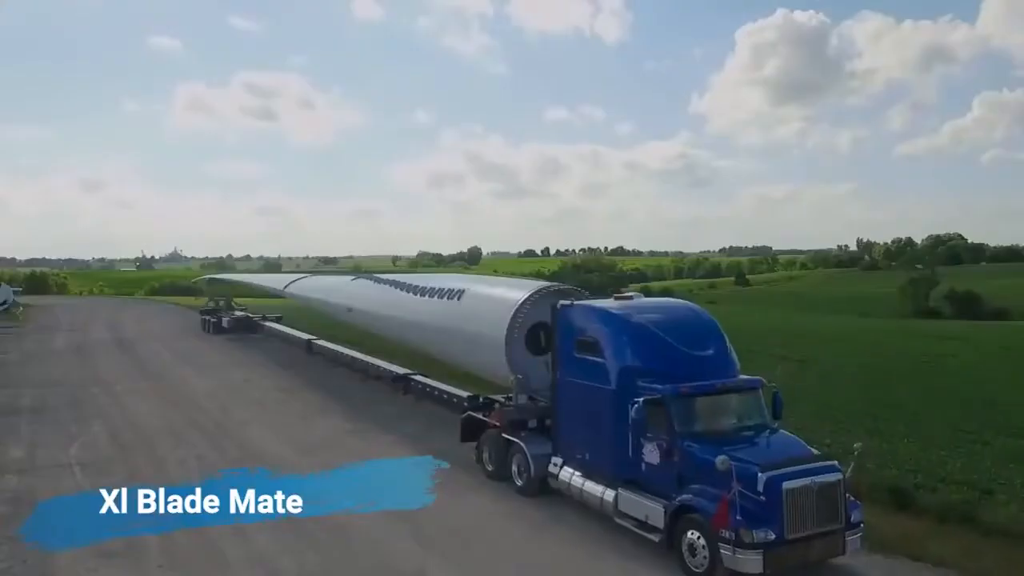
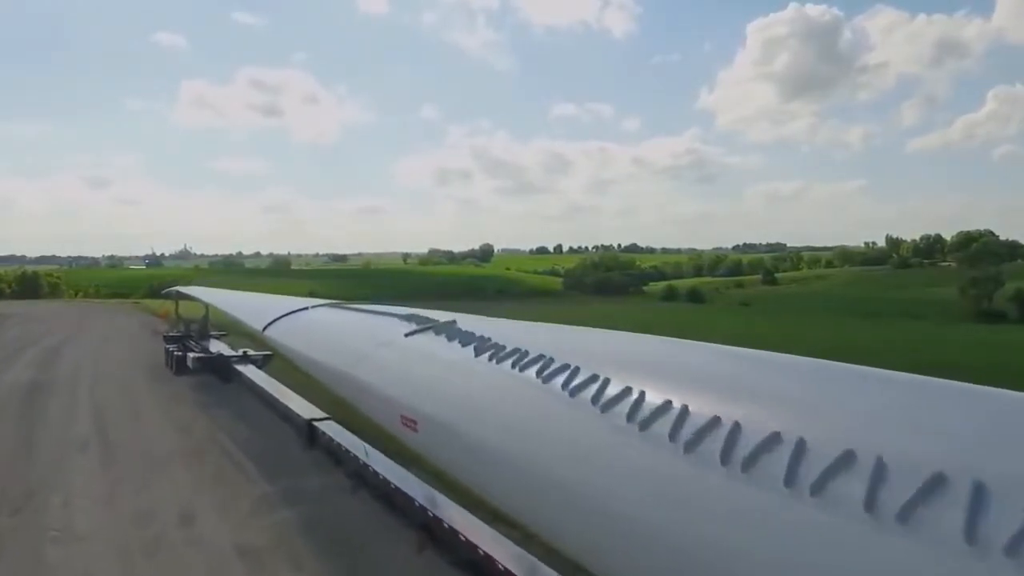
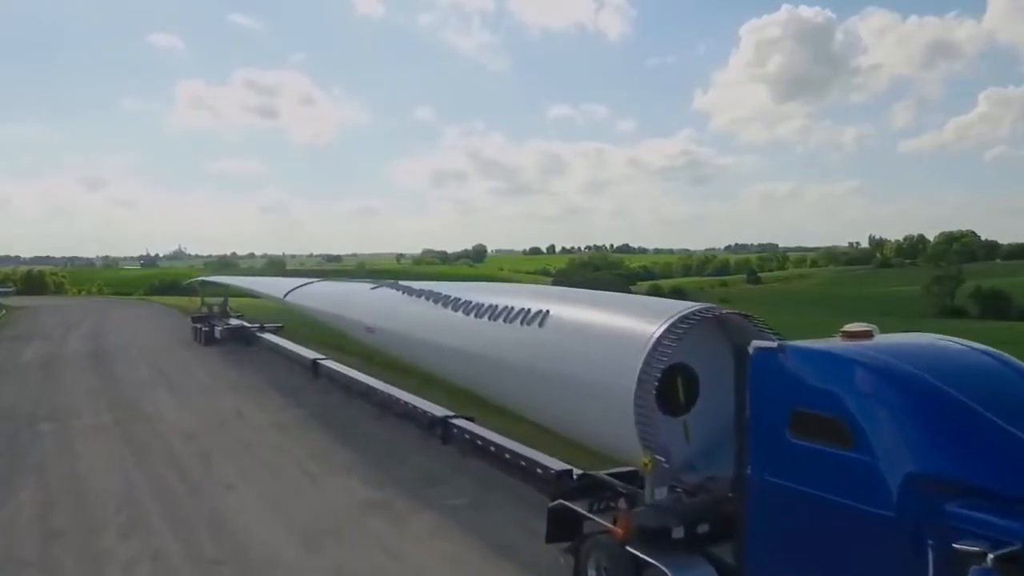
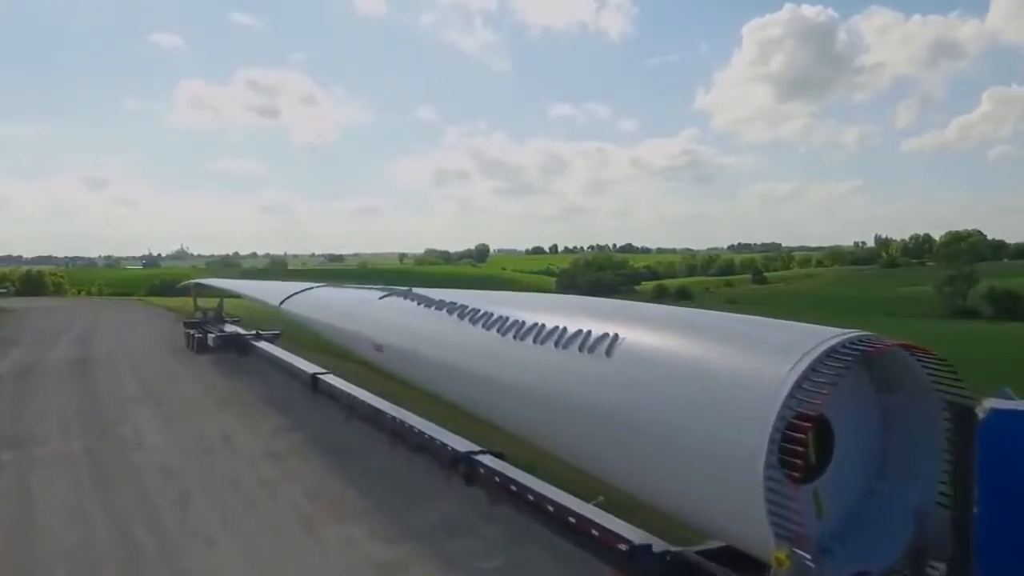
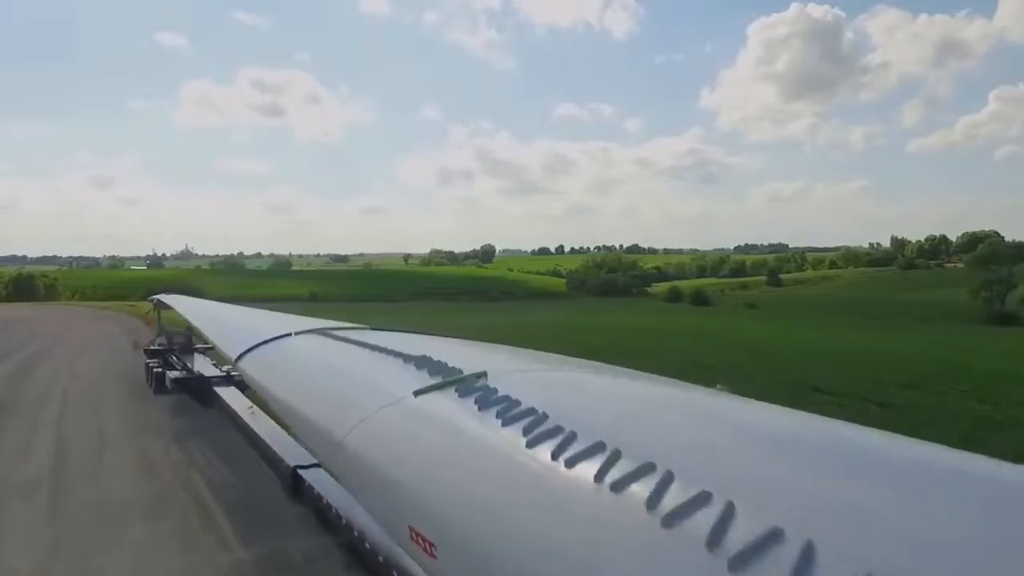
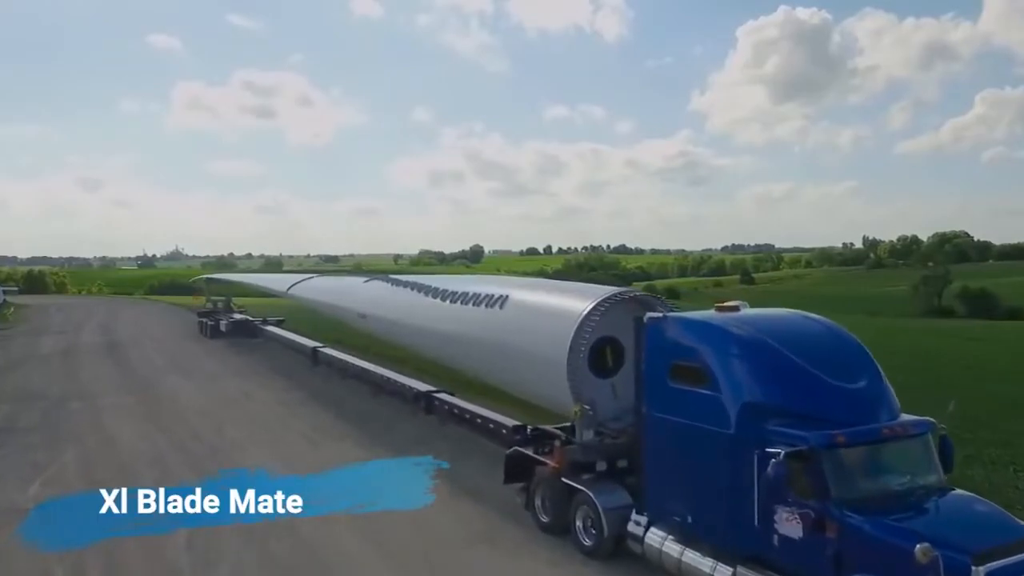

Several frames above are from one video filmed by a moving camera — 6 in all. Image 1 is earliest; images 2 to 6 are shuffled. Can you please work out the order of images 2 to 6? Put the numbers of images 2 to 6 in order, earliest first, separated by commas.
6, 3, 4, 2, 5
